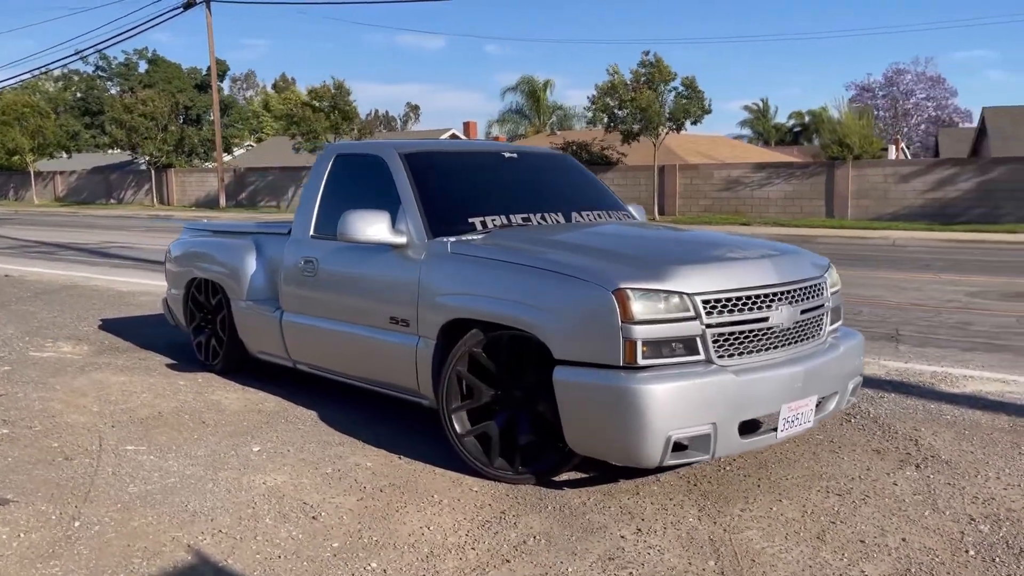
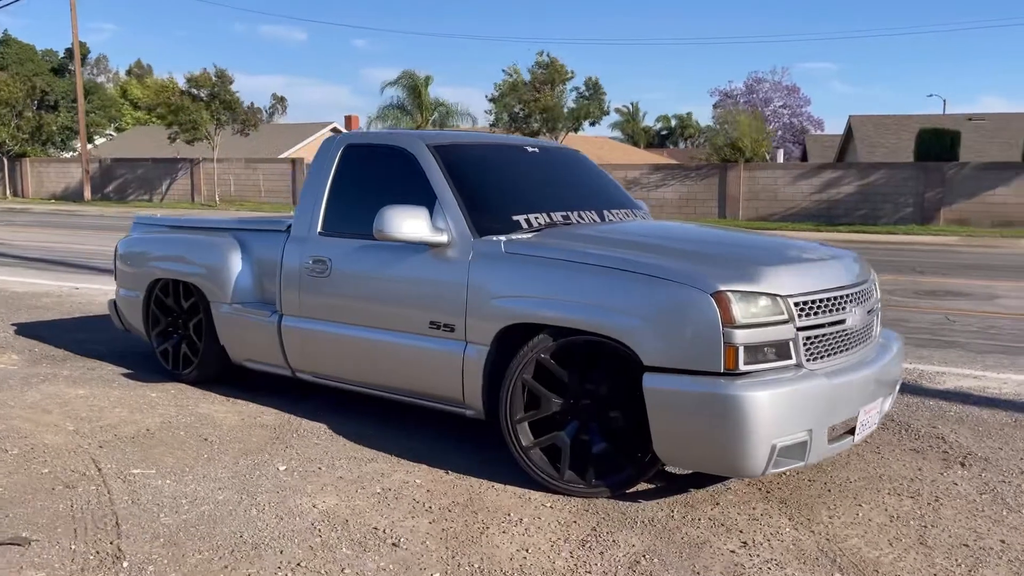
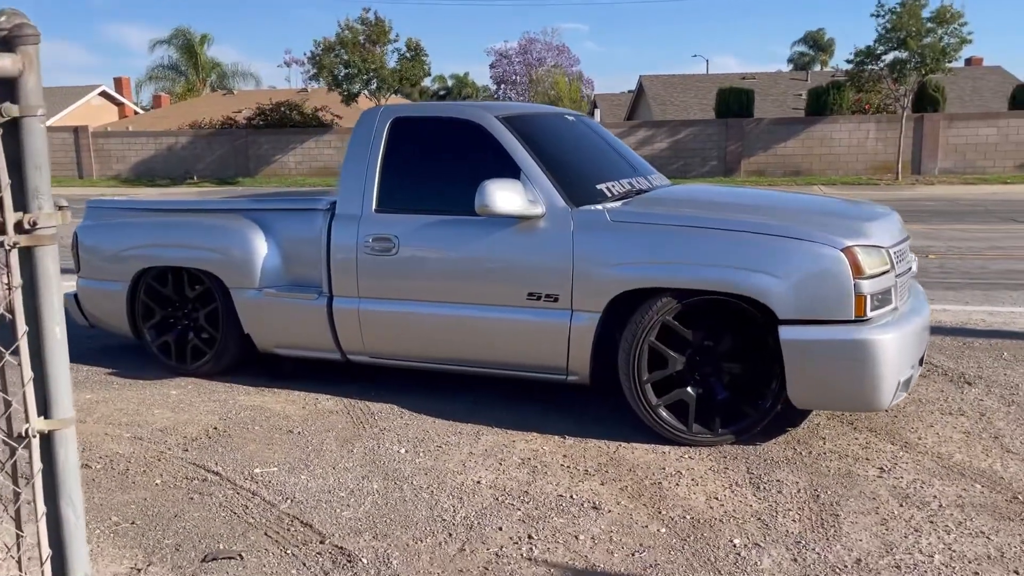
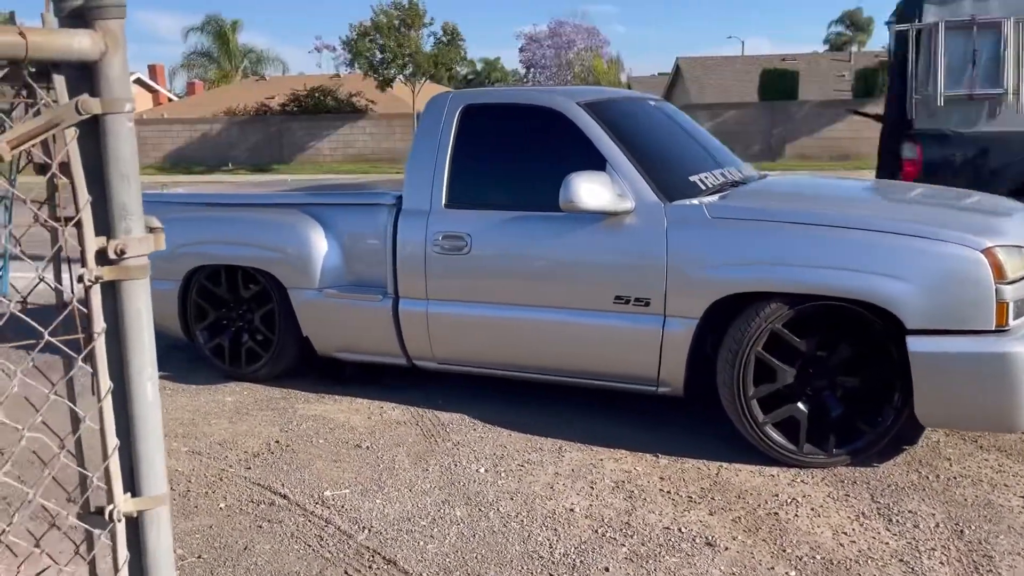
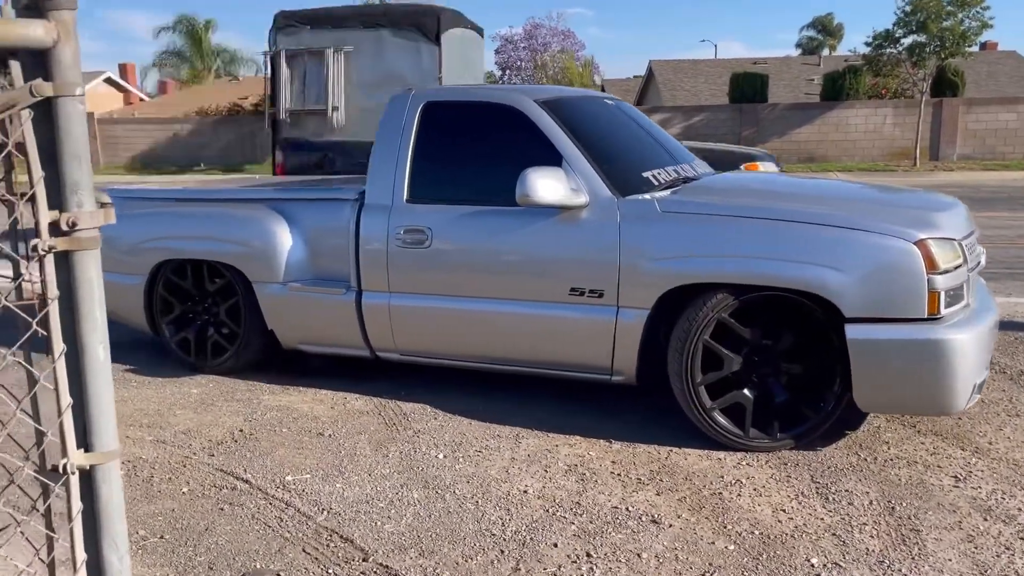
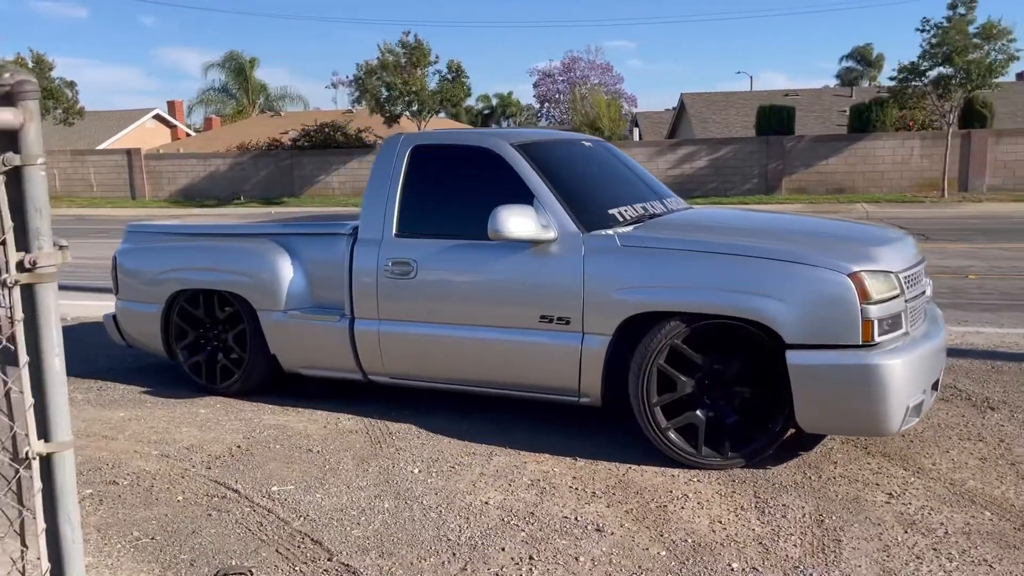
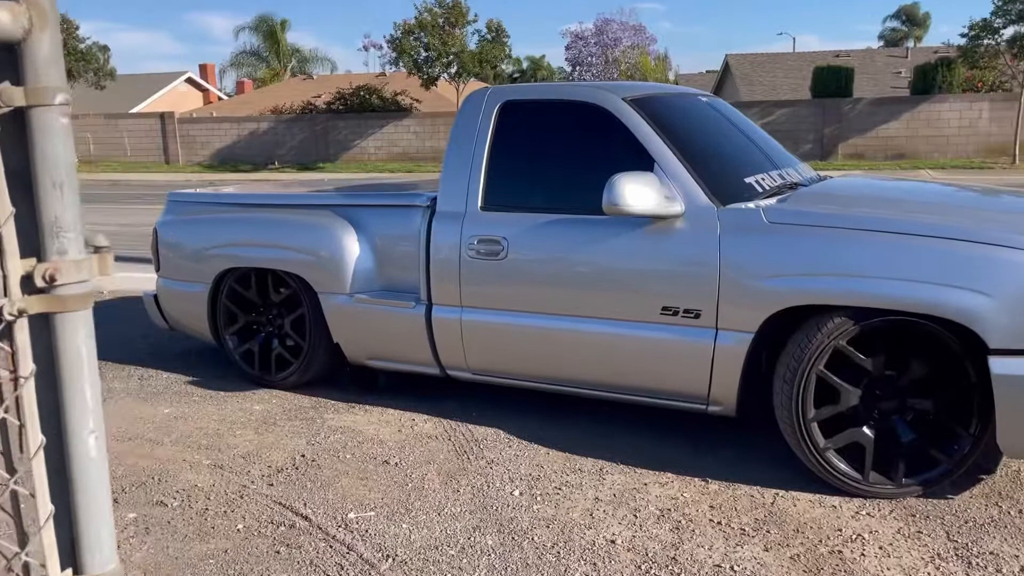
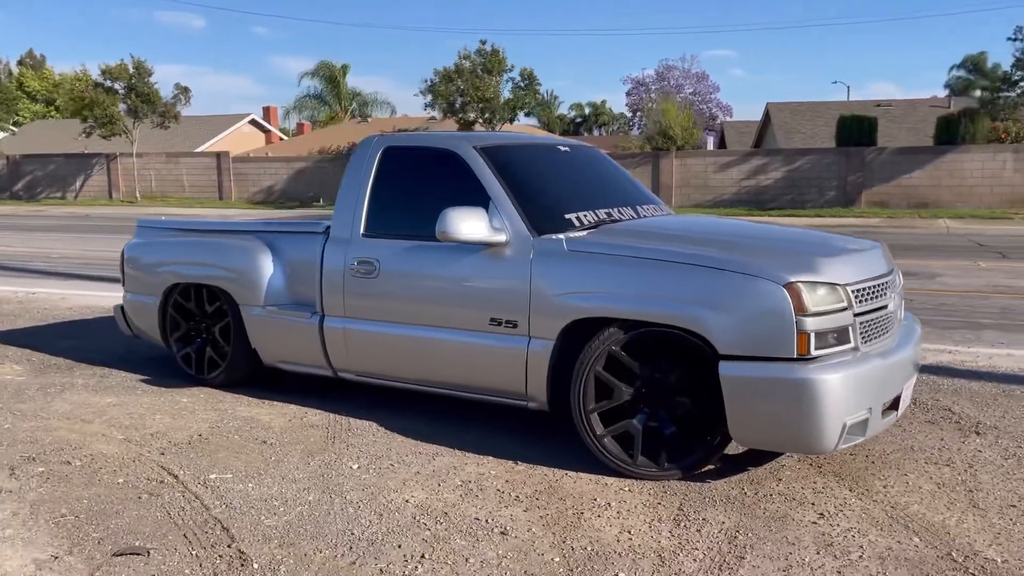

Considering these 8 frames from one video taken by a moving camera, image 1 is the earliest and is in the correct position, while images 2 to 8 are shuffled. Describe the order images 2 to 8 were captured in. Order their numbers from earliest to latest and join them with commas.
2, 8, 6, 3, 5, 4, 7
